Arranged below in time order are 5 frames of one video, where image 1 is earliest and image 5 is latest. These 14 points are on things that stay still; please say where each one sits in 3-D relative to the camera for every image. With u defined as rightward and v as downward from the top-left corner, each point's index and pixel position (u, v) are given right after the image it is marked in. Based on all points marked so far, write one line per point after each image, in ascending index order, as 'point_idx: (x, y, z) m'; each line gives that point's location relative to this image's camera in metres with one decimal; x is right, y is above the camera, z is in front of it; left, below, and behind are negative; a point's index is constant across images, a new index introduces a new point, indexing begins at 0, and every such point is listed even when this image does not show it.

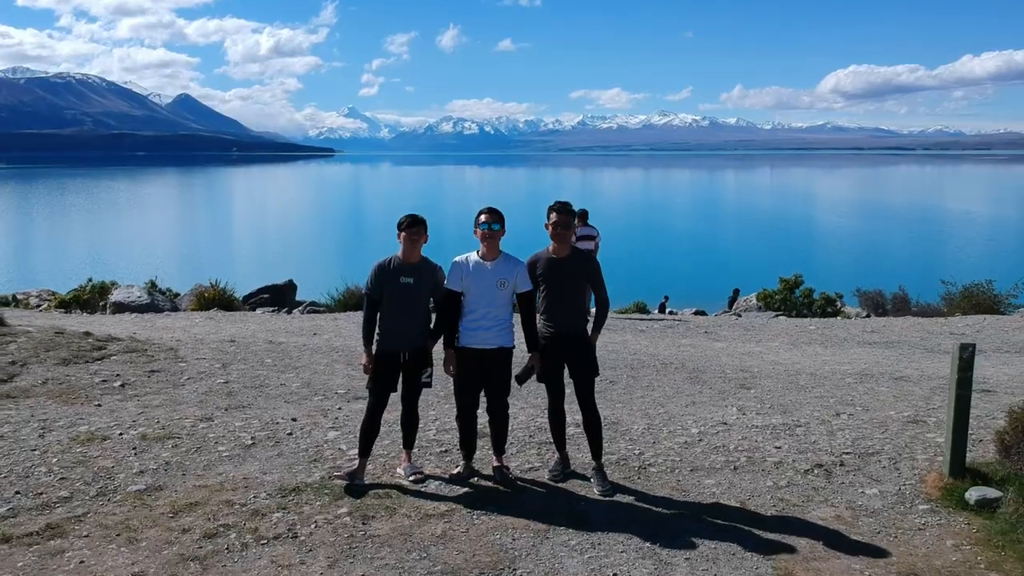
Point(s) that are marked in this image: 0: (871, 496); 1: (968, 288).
0: (+1.6, -0.9, +4.3) m
1: (+8.3, 0.0, +17.8) m
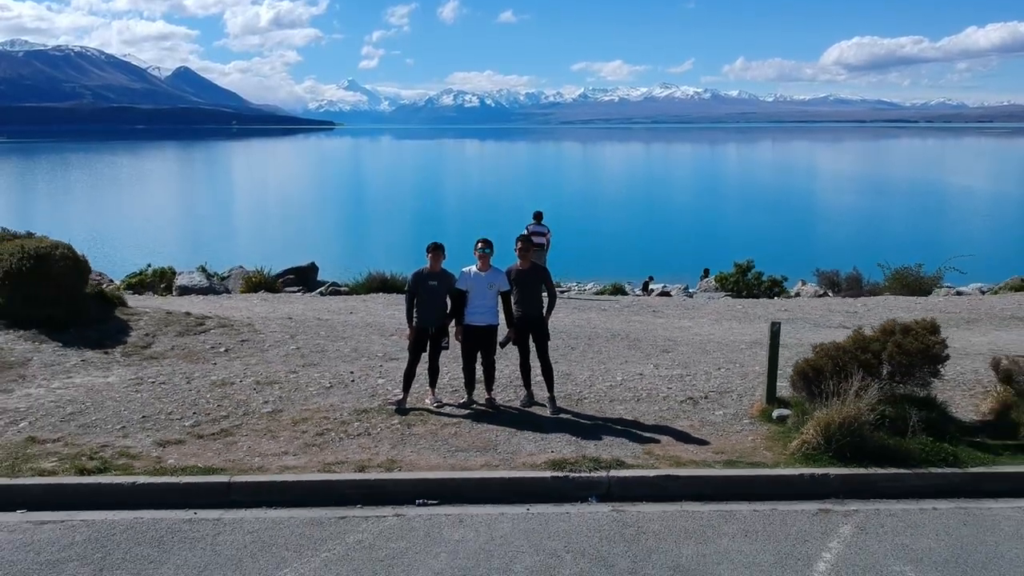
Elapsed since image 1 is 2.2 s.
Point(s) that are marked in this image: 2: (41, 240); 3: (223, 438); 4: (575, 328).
0: (+1.5, -0.9, +7.1) m
1: (+8.2, +0.3, +20.5) m
2: (-4.7, +0.5, +9.7) m
3: (-2.0, -1.0, +6.6) m
4: (+0.7, -0.4, +10.9) m
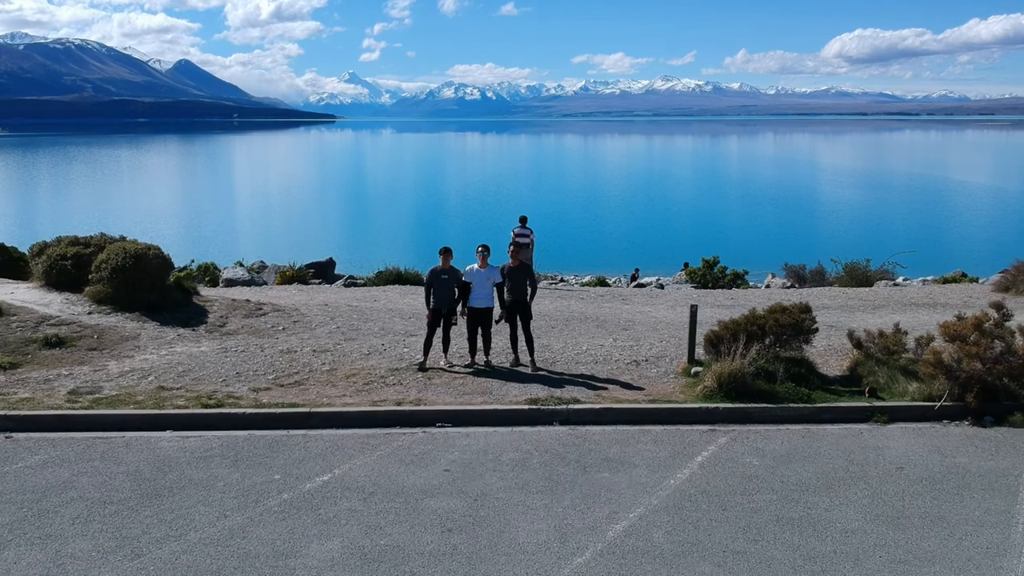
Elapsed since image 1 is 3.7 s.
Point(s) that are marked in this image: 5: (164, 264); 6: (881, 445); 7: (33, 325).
0: (+1.4, -0.8, +9.8) m
1: (+8.1, +0.5, +23.2) m
2: (-4.8, +0.6, +12.4) m
3: (-2.1, -0.9, +9.3) m
4: (+0.6, -0.3, +13.6) m
5: (-4.4, +0.3, +12.3) m
6: (+3.0, -1.2, +7.9) m
7: (-5.3, -0.4, +11.0) m
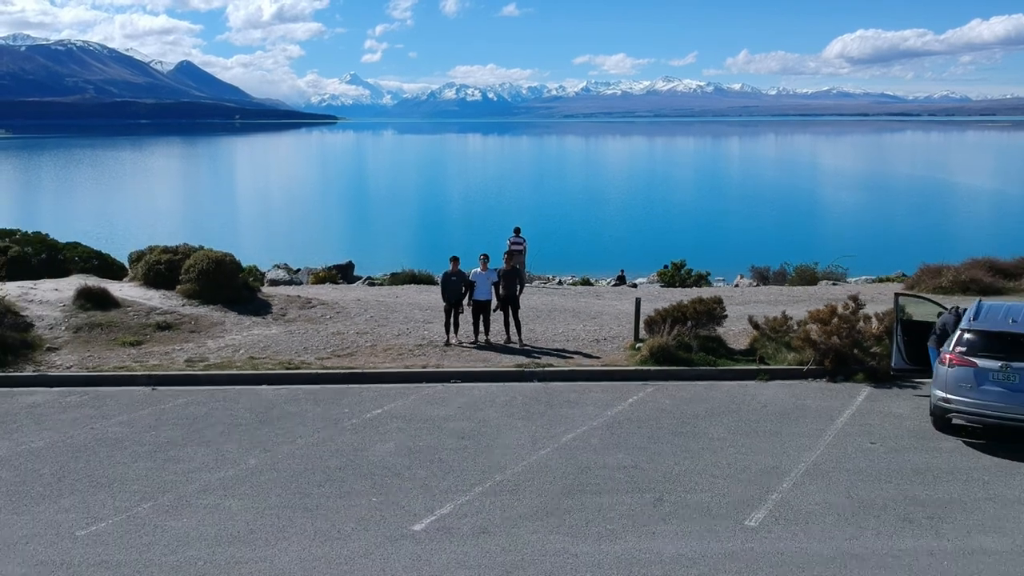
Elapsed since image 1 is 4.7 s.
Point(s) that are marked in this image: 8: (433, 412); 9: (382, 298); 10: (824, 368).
0: (+1.3, -0.8, +13.3) m
1: (+8.0, +0.6, +26.8) m
2: (-4.8, +0.6, +16.0) m
3: (-2.2, -0.9, +12.9) m
4: (+0.5, -0.3, +17.1) m
5: (-4.4, +0.3, +15.9) m
6: (+2.9, -1.2, +11.4) m
7: (-5.4, -0.4, +14.5) m
8: (-0.9, -1.3, +10.7) m
9: (-2.4, -0.2, +18.2) m
10: (+3.8, -1.0, +12.0) m
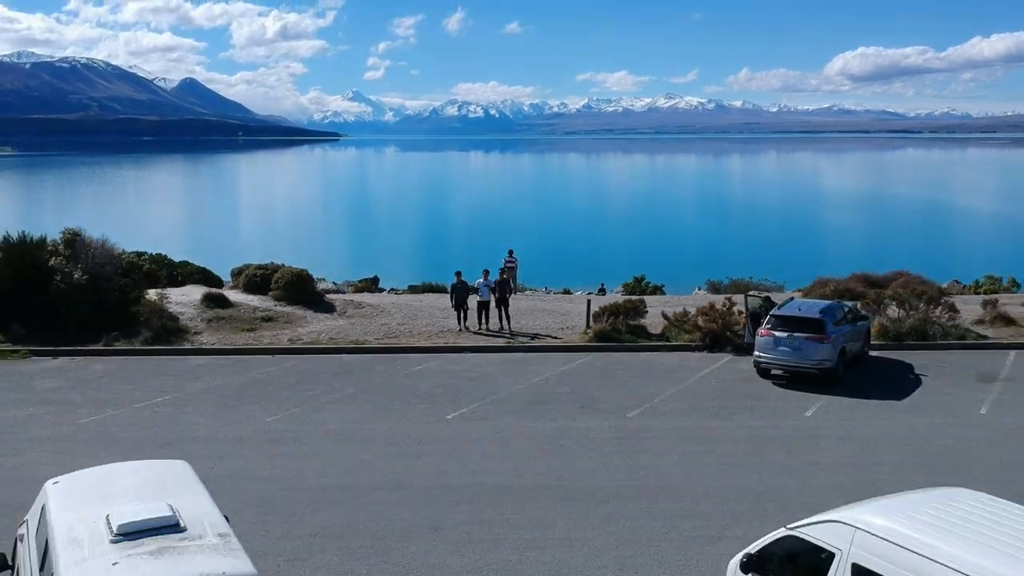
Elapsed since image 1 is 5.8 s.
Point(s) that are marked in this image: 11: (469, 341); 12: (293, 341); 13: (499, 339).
0: (+1.1, -0.9, +19.8) m
1: (+7.9, +0.2, +33.2) m
2: (-5.0, +0.5, +22.5) m
3: (-2.4, -1.0, +19.4) m
4: (+0.4, -0.5, +23.6) m
5: (-4.6, +0.2, +22.4) m
6: (+2.7, -1.3, +17.9) m
7: (-5.6, -0.5, +21.0) m
8: (-1.0, -1.4, +17.2) m
9: (-2.6, -0.4, +24.7) m
10: (+3.7, -1.1, +18.5) m
11: (-0.8, -1.0, +19.0) m
12: (-4.3, -1.0, +19.1) m
13: (-0.2, -1.0, +19.2) m
